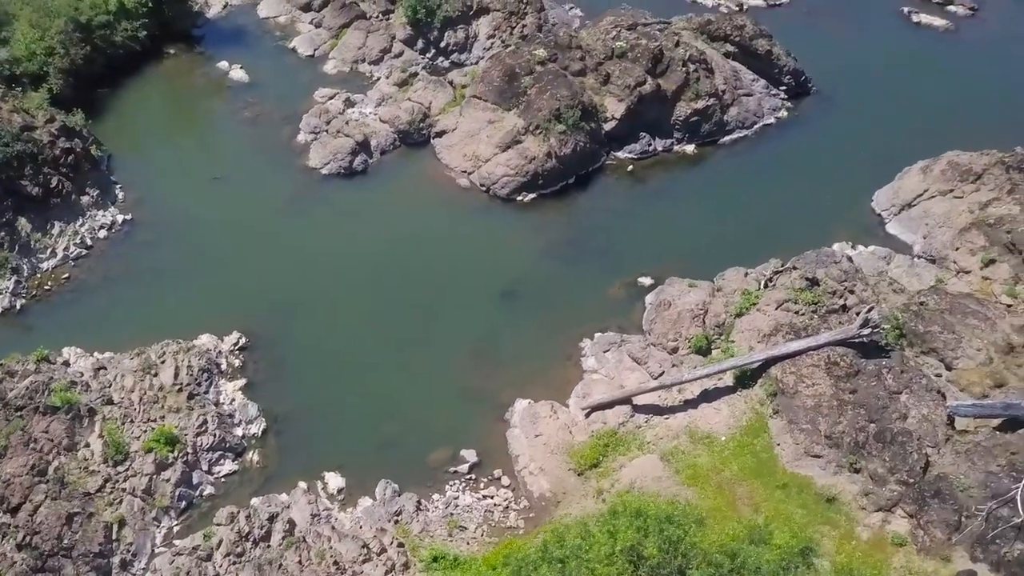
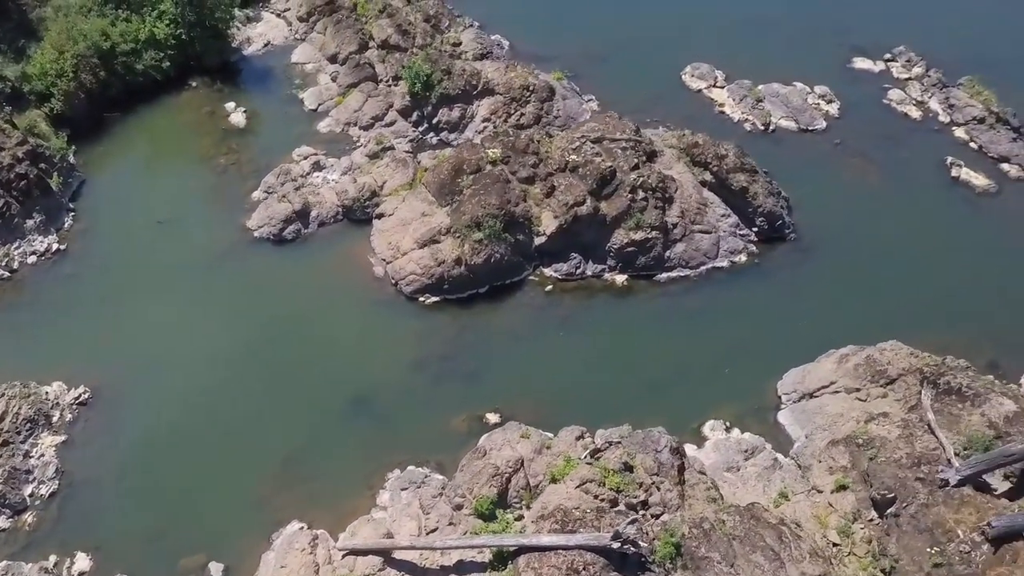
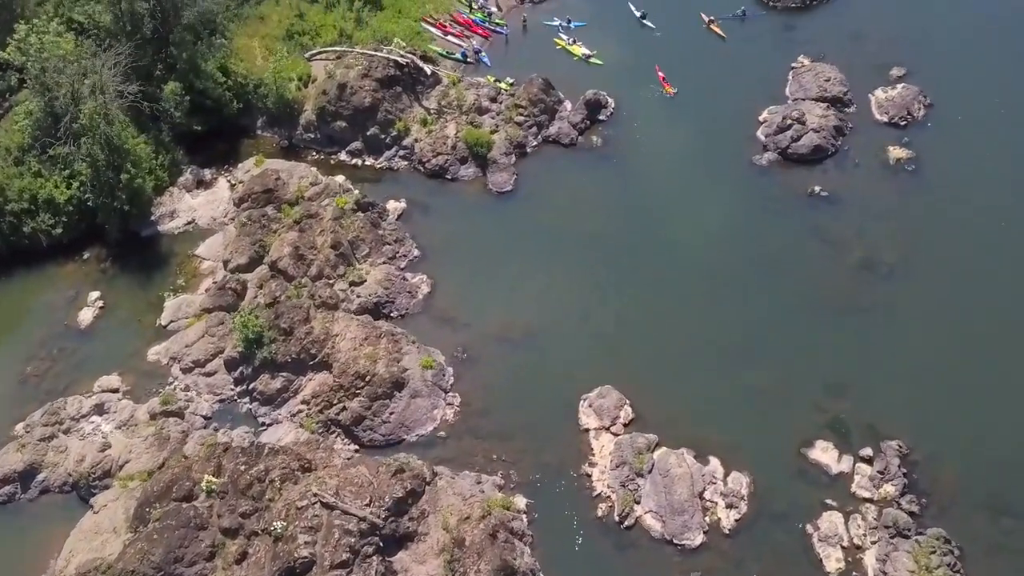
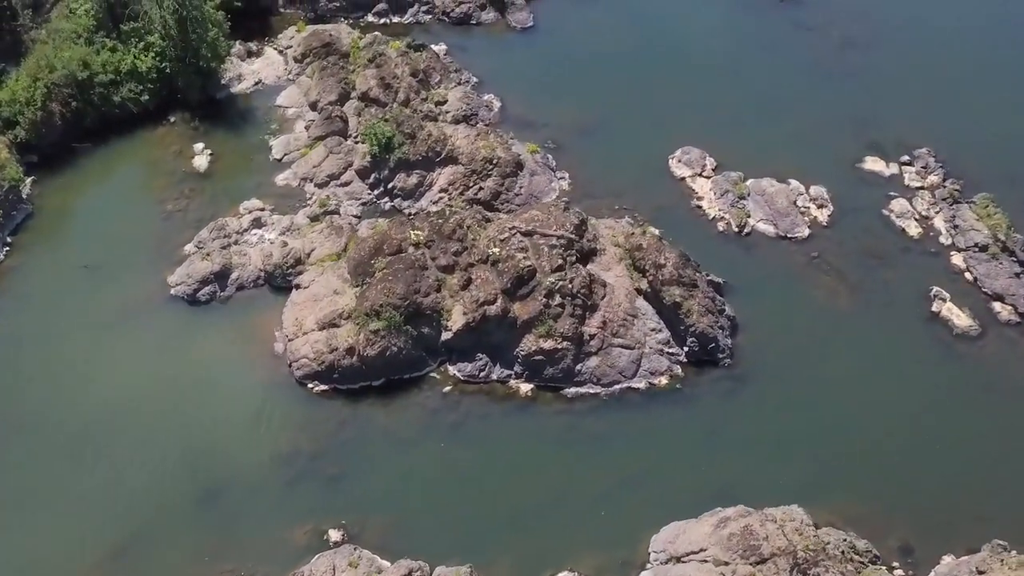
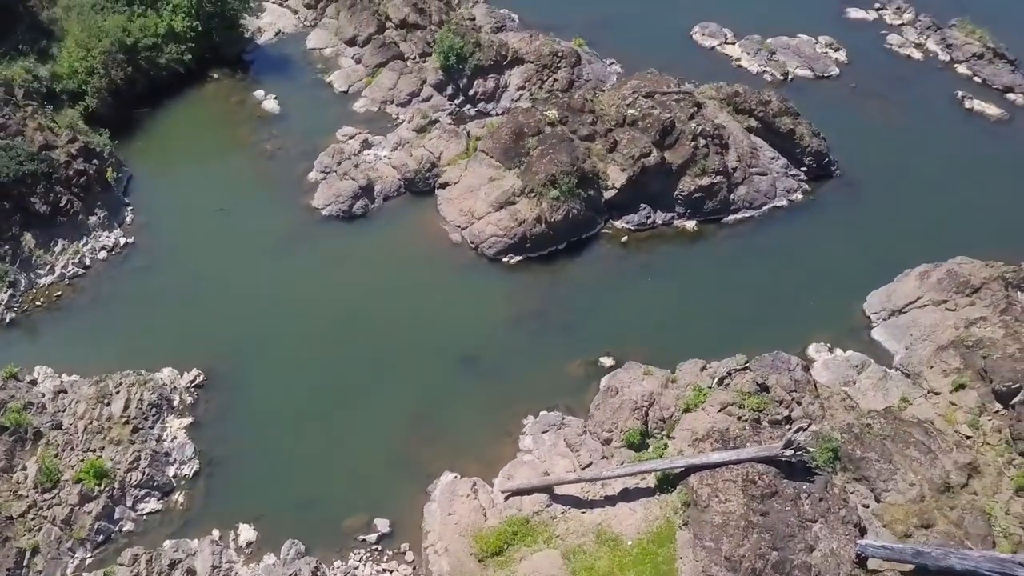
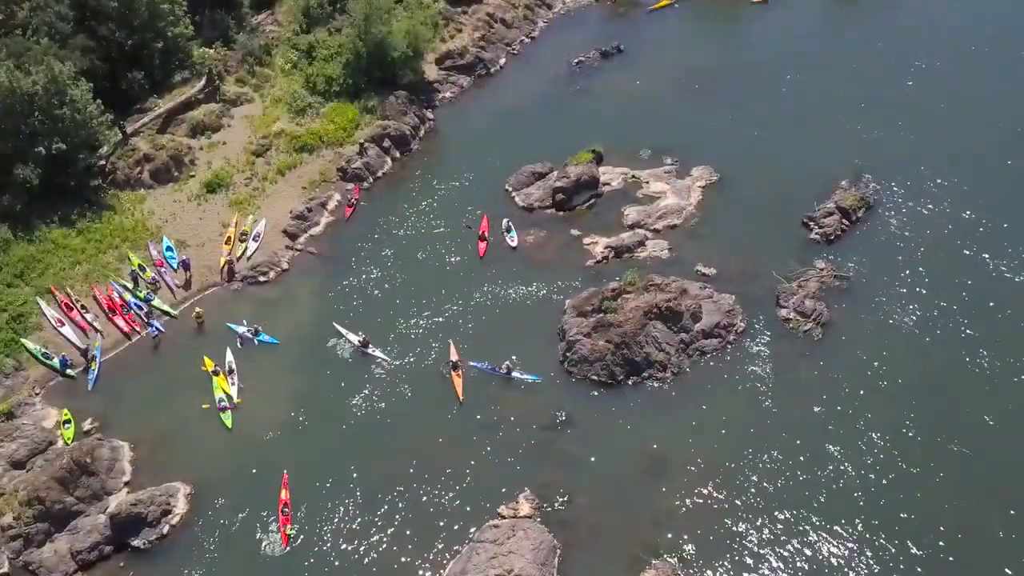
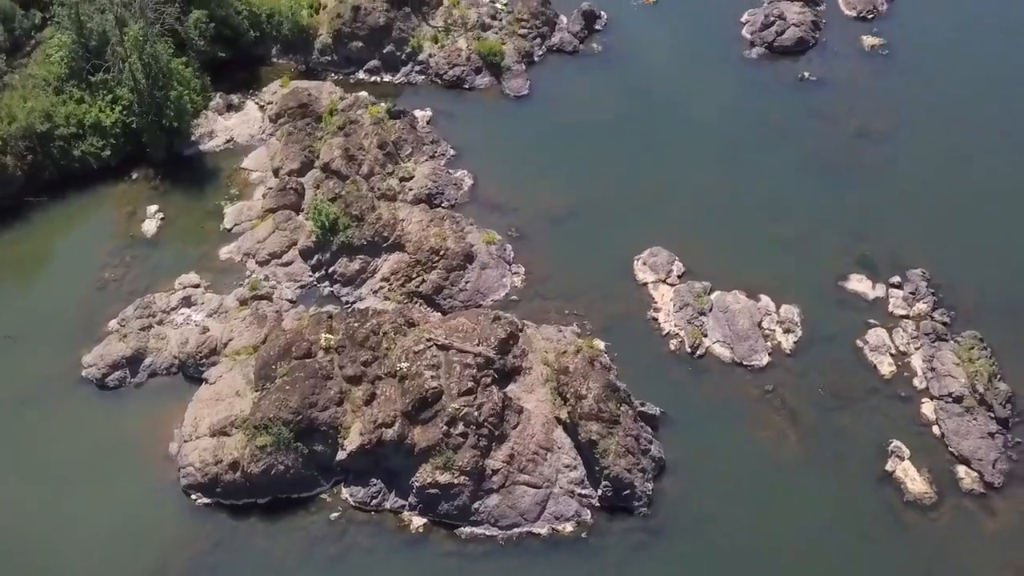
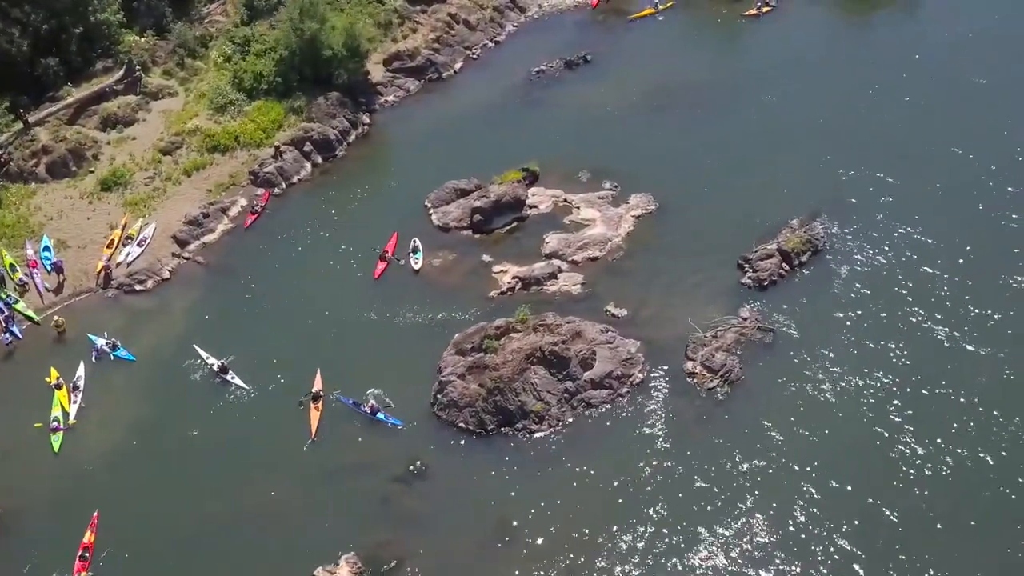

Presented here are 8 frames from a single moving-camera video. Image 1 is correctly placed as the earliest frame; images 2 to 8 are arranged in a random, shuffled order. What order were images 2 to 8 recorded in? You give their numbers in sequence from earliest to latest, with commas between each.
5, 2, 4, 7, 3, 6, 8
